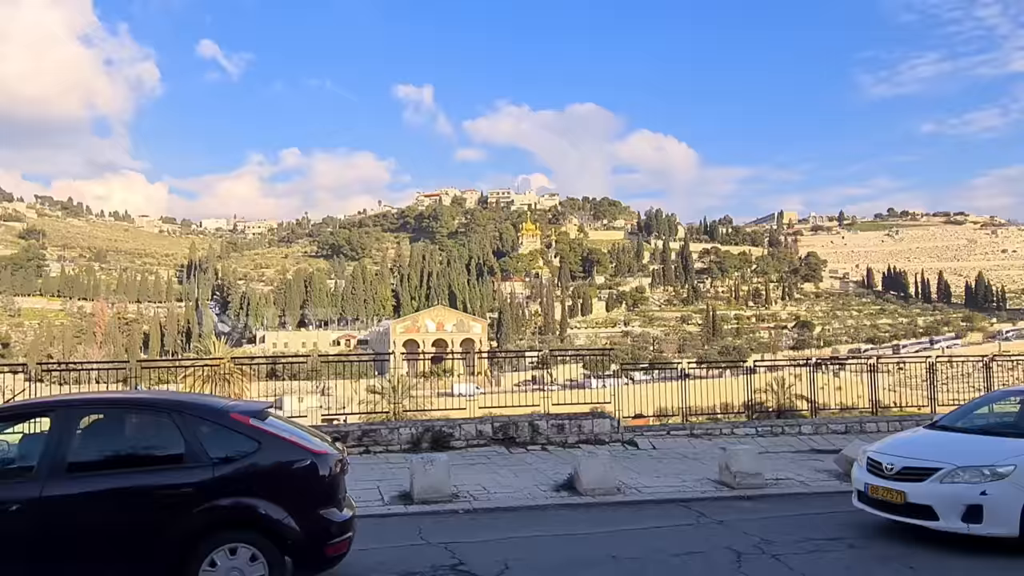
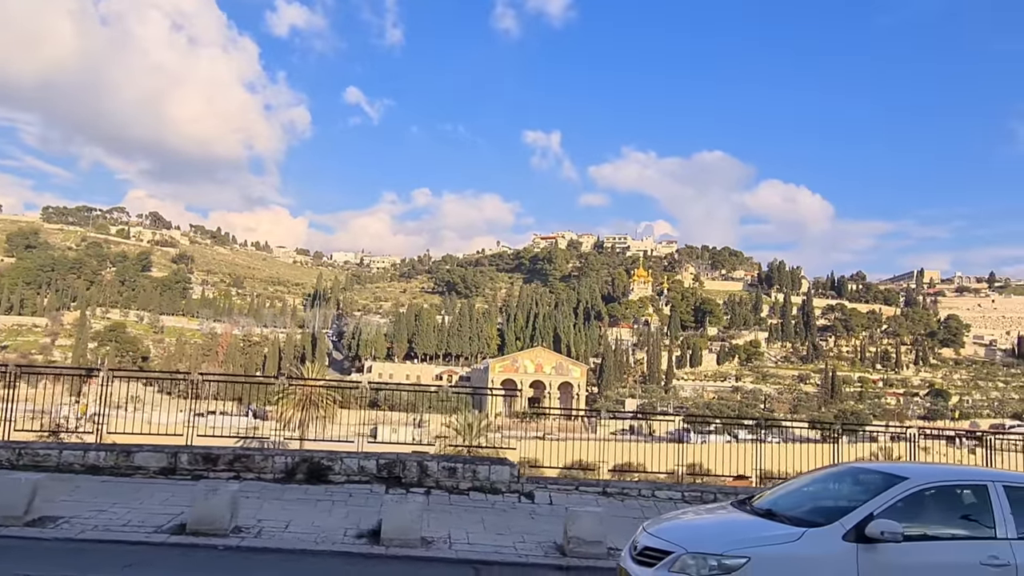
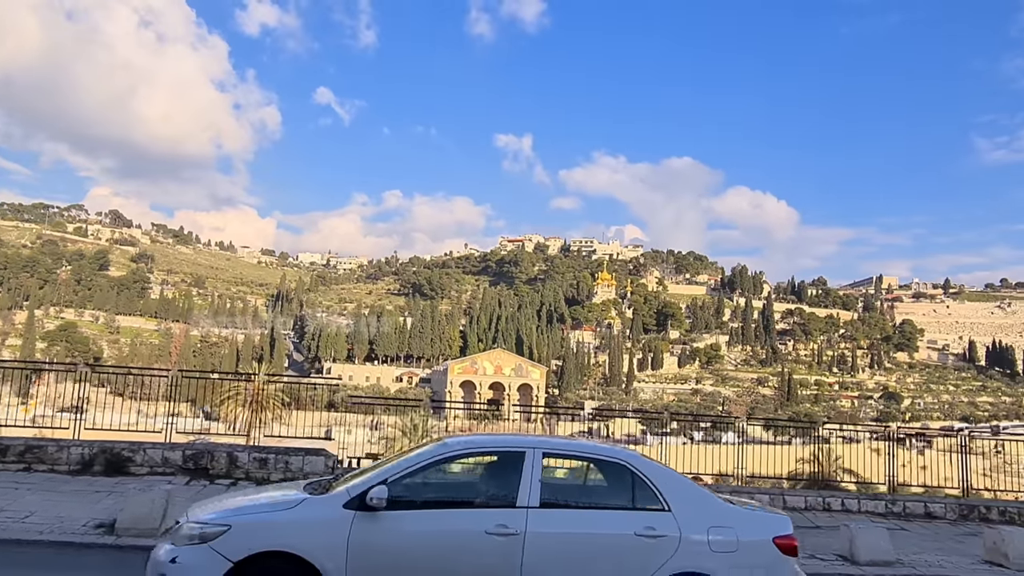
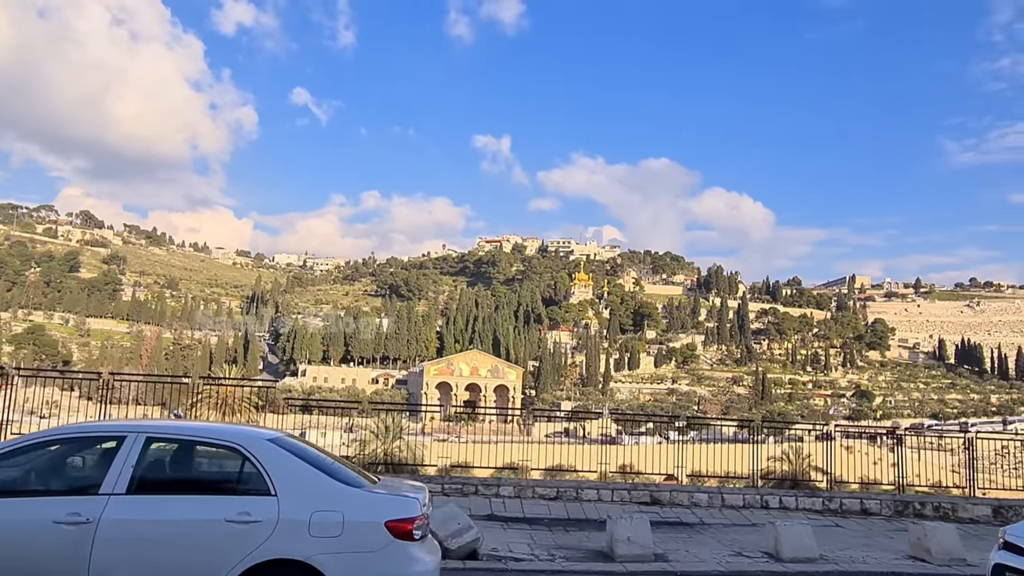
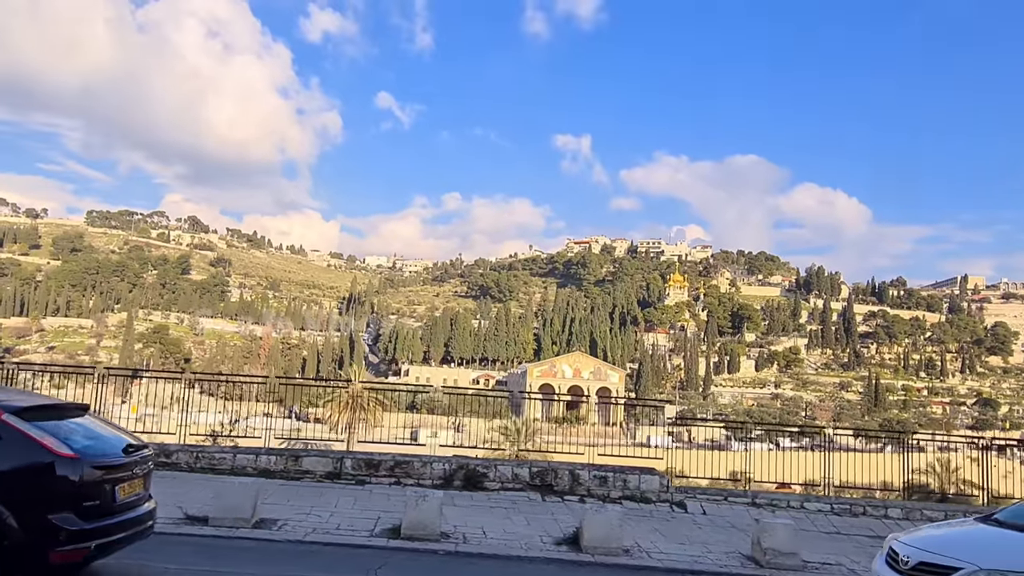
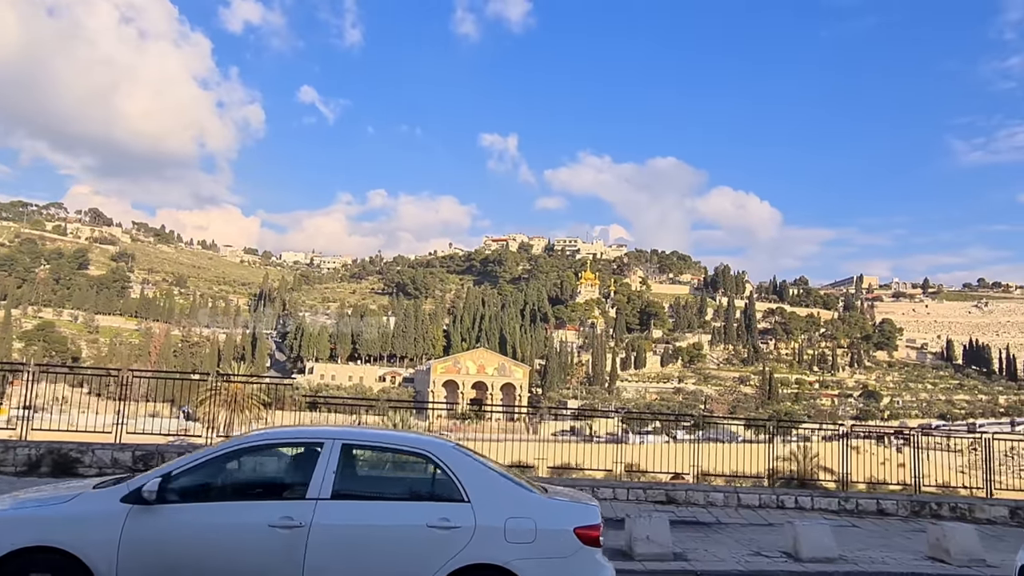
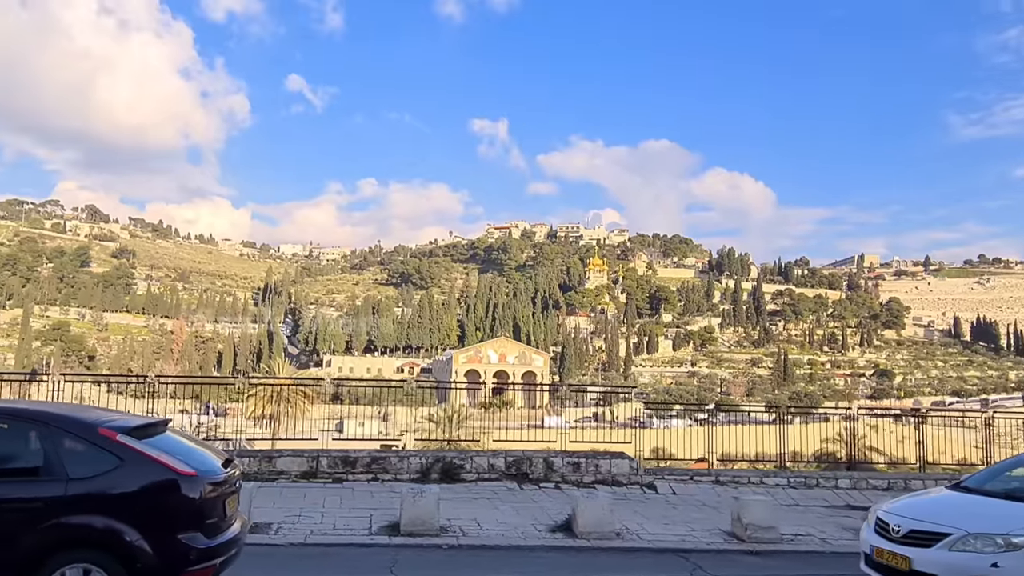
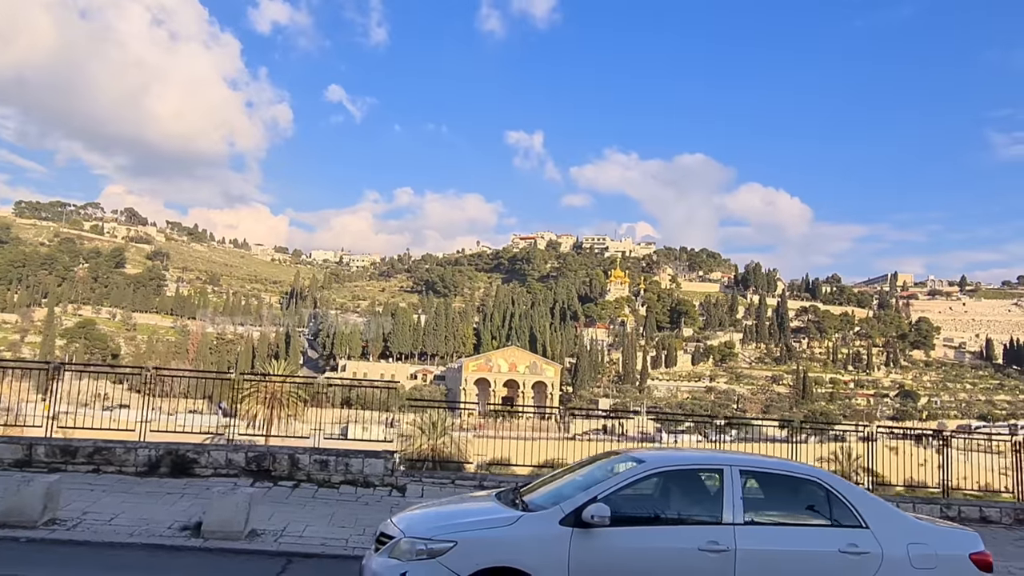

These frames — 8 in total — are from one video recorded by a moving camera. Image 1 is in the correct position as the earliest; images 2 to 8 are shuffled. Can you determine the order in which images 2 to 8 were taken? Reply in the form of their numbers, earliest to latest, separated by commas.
7, 5, 2, 8, 3, 6, 4
